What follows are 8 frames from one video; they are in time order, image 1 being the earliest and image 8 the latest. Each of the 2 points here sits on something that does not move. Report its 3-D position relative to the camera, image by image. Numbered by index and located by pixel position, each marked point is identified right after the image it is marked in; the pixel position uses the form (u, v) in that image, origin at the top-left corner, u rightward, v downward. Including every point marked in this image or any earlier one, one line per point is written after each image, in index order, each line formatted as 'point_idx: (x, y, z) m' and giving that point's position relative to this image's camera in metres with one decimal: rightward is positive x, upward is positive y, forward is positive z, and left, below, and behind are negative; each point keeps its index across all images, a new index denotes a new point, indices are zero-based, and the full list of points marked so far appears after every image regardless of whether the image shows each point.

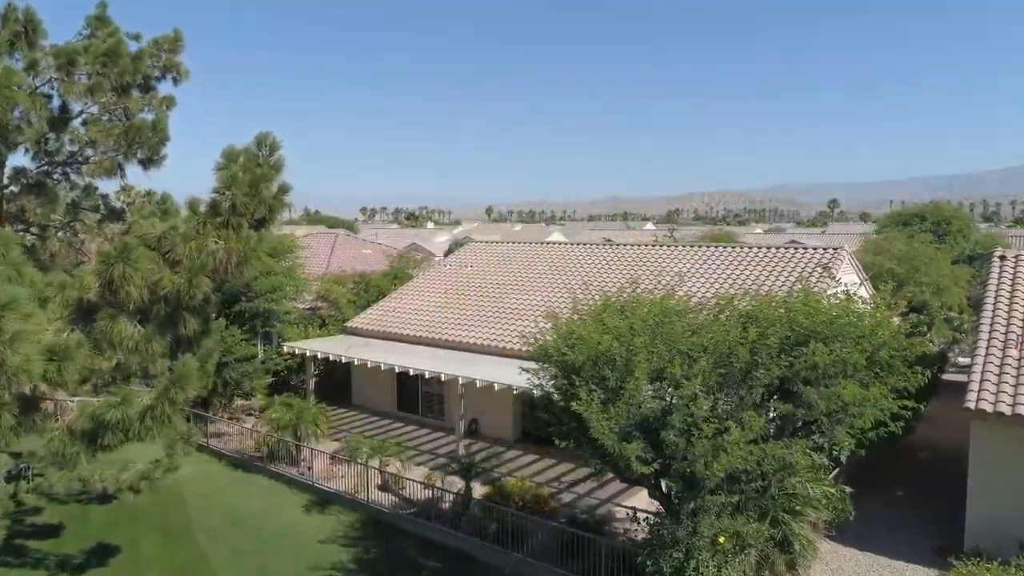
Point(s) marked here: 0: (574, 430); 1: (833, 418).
0: (+1.1, -2.6, +13.2) m
1: (+5.5, -2.2, +12.5) m
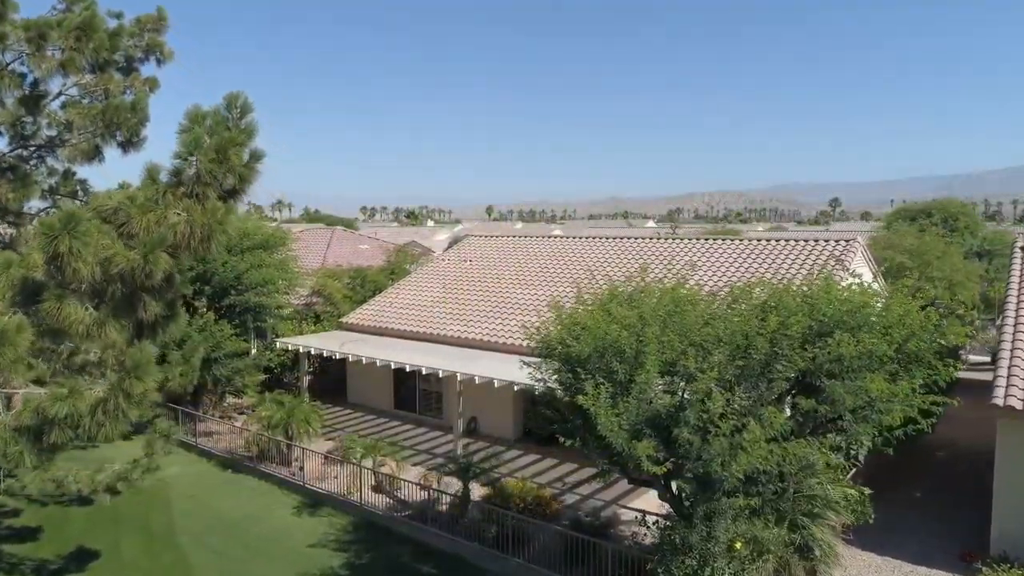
0: (+1.2, -2.3, +12.3) m
1: (+5.5, -2.0, +11.6) m
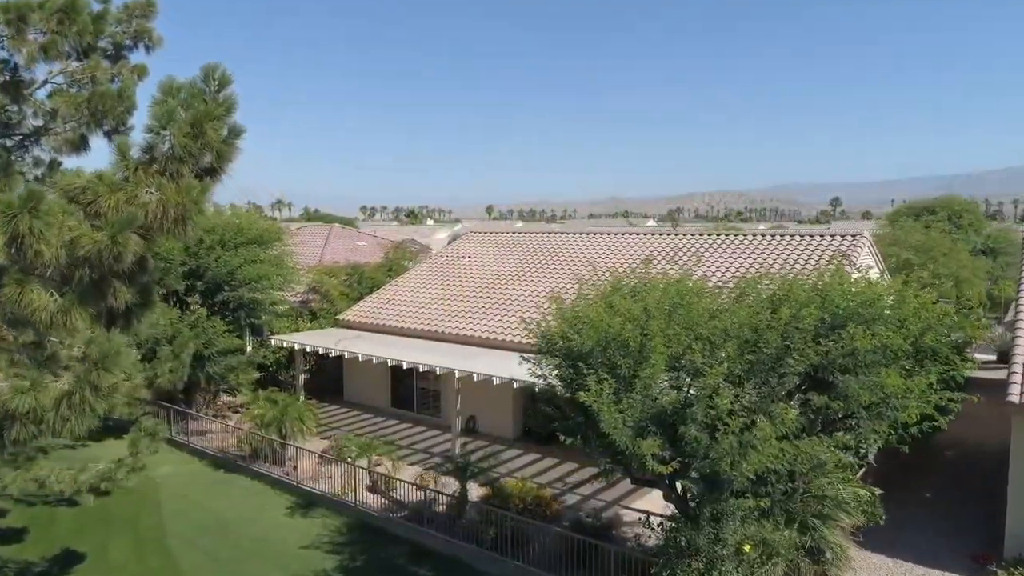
0: (+1.1, -2.2, +11.8) m
1: (+5.5, -1.9, +11.1) m
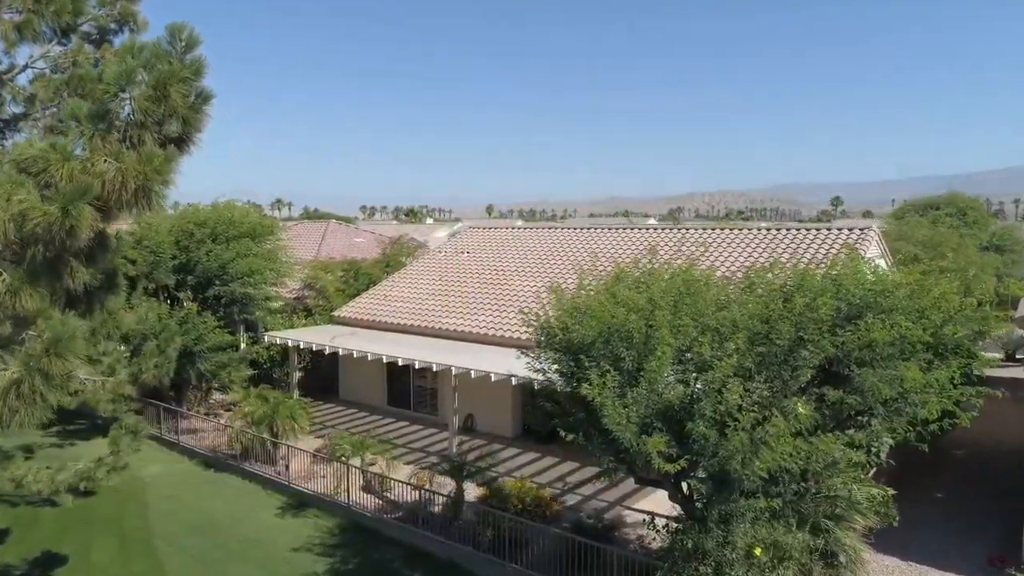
0: (+1.1, -2.0, +11.2) m
1: (+5.5, -1.7, +10.4) m
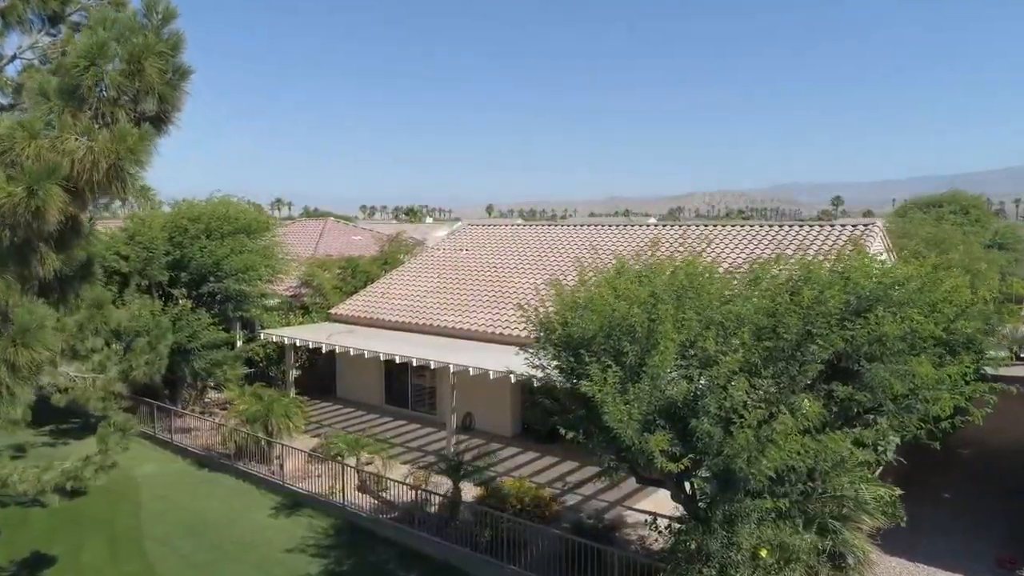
0: (+1.1, -1.9, +10.8) m
1: (+5.4, -1.6, +10.1) m
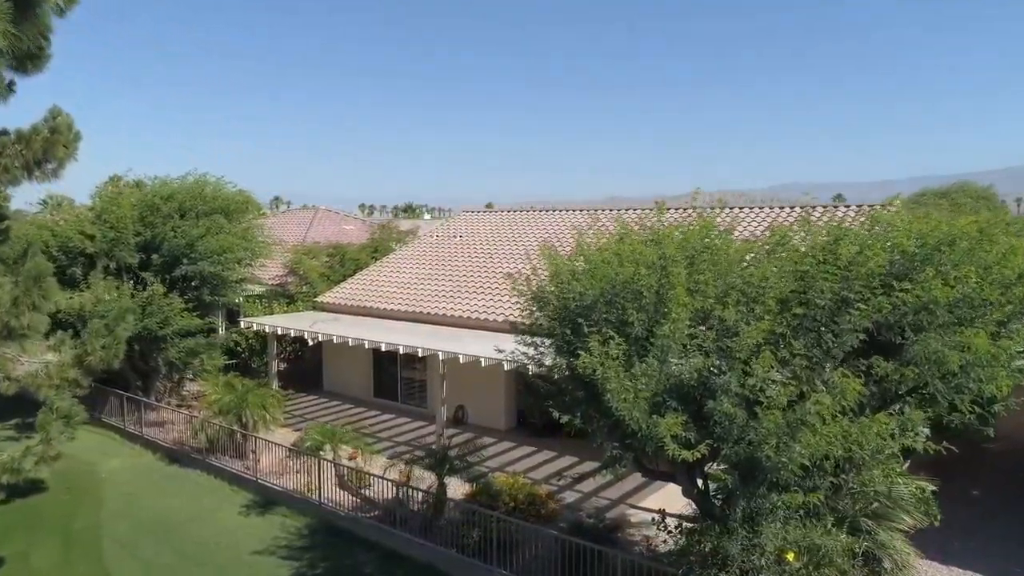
0: (+0.9, -1.5, +9.4) m
1: (+5.3, -1.1, +8.7) m
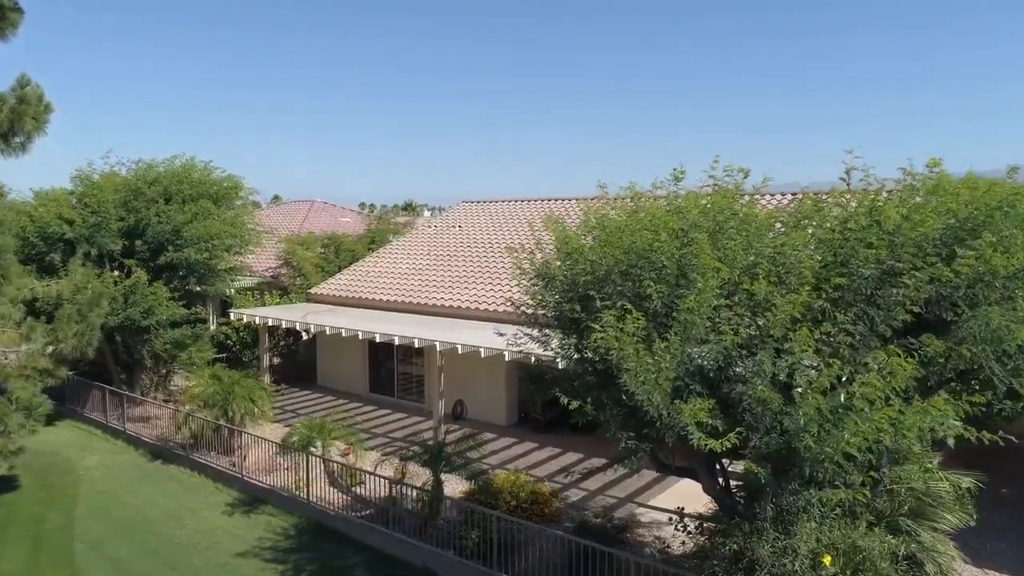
0: (+0.9, -1.1, +8.4) m
1: (+5.3, -0.8, +7.7) m
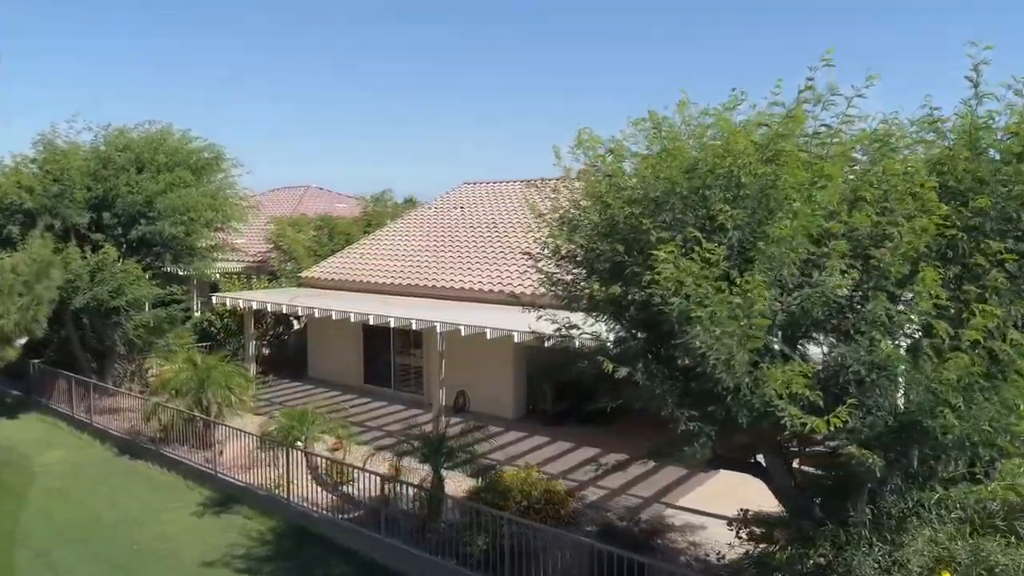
0: (+1.1, -0.6, +6.6) m
1: (+5.5, -0.3, +5.9) m
